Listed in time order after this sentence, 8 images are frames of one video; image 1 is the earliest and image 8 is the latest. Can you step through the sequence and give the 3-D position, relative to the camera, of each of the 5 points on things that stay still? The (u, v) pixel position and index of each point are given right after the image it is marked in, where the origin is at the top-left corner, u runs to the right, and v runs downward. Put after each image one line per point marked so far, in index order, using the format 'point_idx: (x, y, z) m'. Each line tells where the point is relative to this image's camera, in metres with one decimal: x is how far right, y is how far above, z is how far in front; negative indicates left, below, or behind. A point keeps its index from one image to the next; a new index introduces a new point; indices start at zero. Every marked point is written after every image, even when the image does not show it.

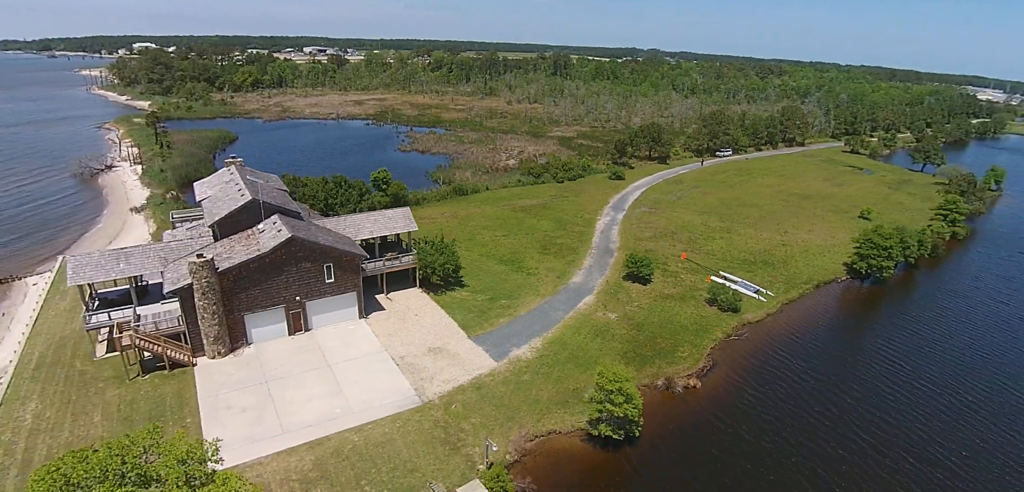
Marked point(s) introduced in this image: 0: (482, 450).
0: (-0.9, -7.7, +20.2) m
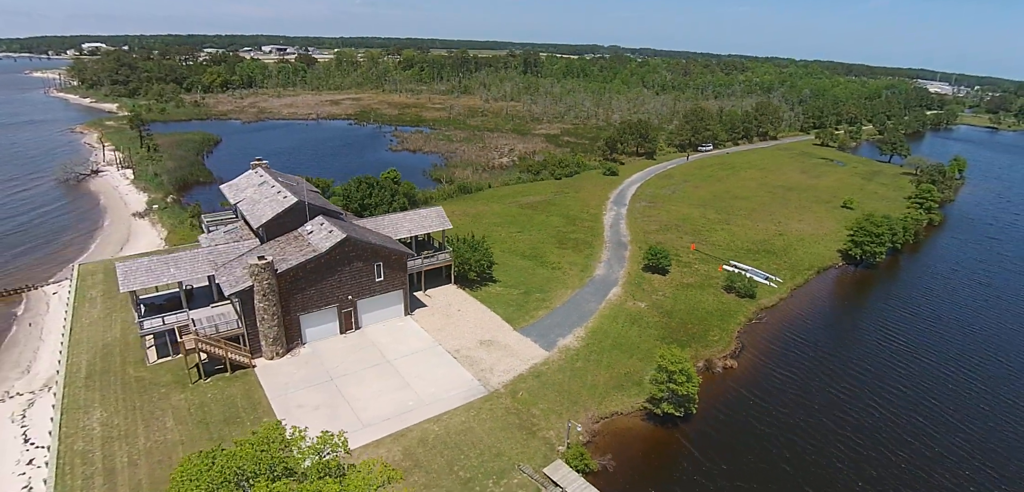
0: (+1.9, -7.4, +21.3) m
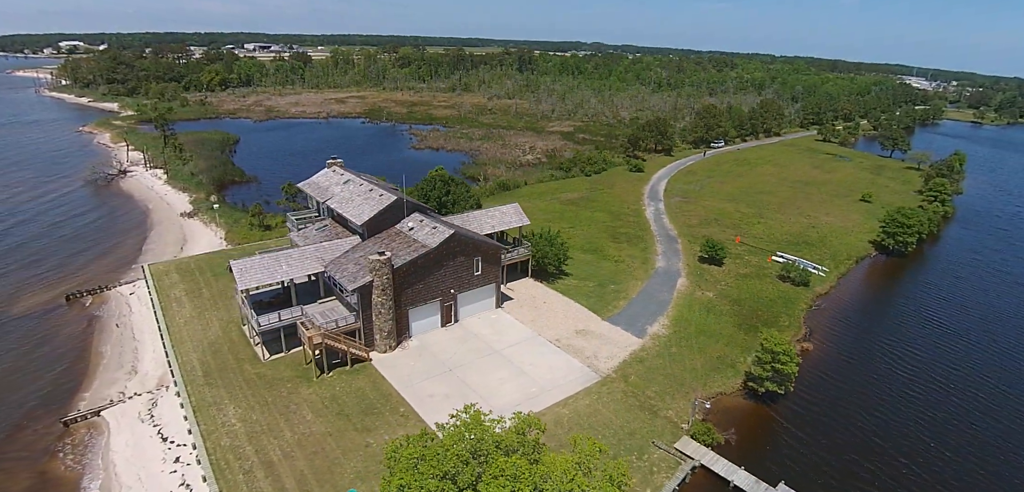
0: (+7.0, -7.1, +22.5) m
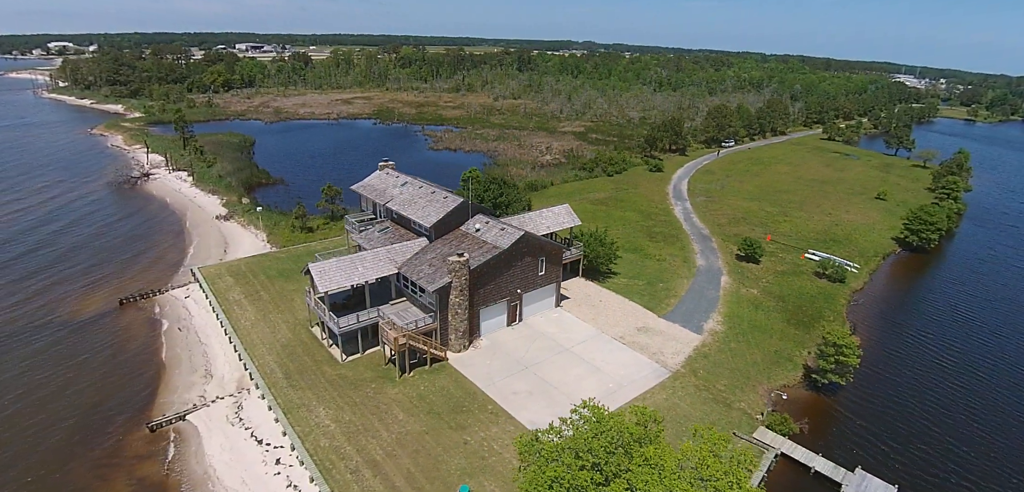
0: (+10.5, -7.0, +23.3) m
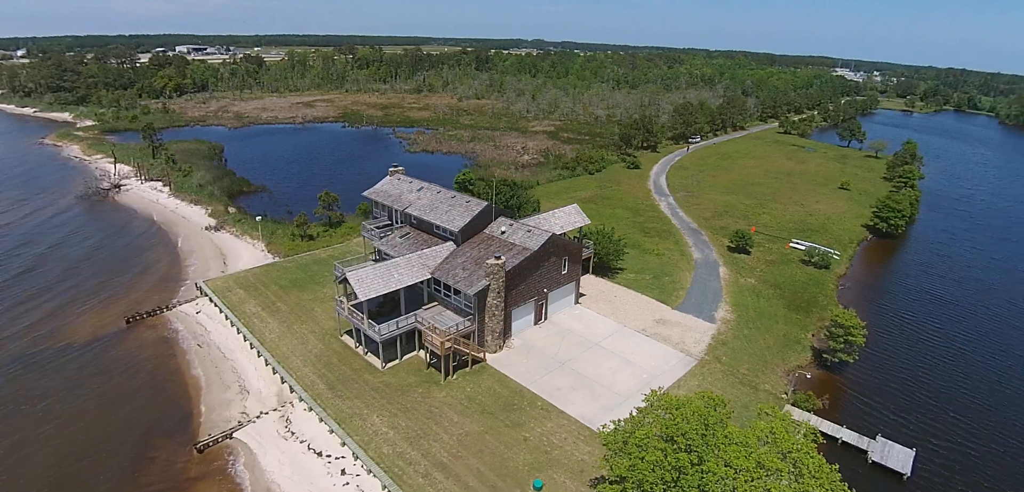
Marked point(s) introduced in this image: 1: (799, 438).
0: (+12.4, -6.6, +25.0) m
1: (+8.4, -5.7, +15.5) m
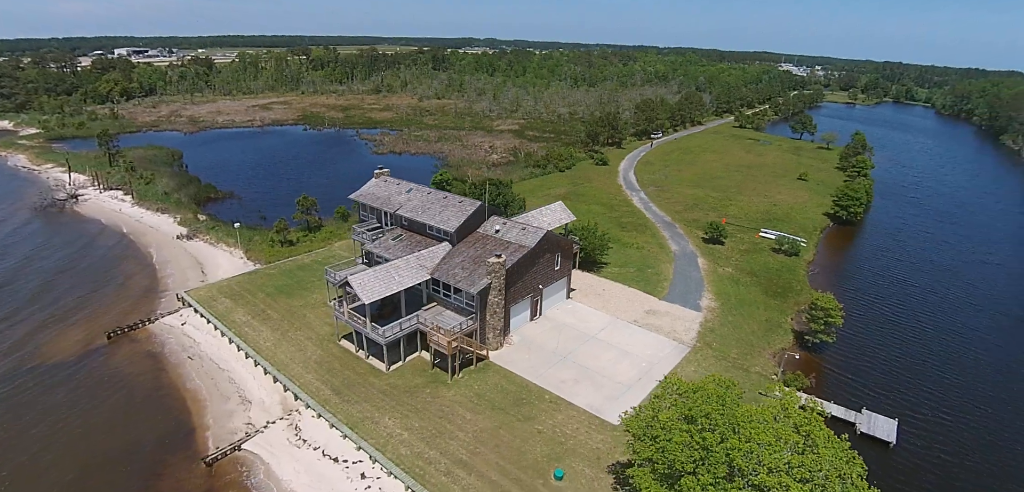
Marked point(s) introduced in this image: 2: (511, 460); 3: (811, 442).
0: (+12.5, -6.1, +26.4) m
1: (+9.2, -5.3, +16.5) m
2: (0.0, -7.9, +19.5) m
3: (+8.6, -5.6, +15.1) m
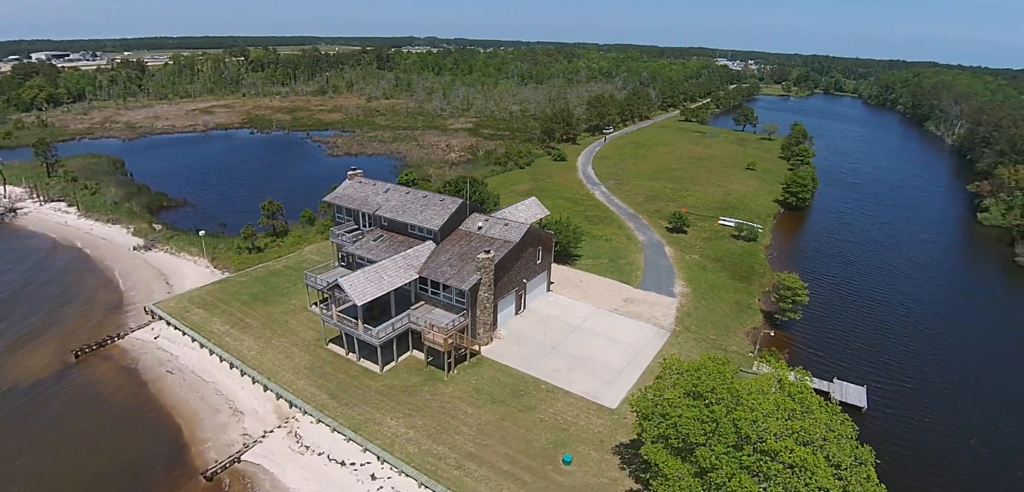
0: (+12.0, -5.3, +28.0) m
1: (+9.6, -4.6, +17.9) m
2: (+0.3, -7.7, +20.0) m
3: (+9.1, -5.0, +16.4) m
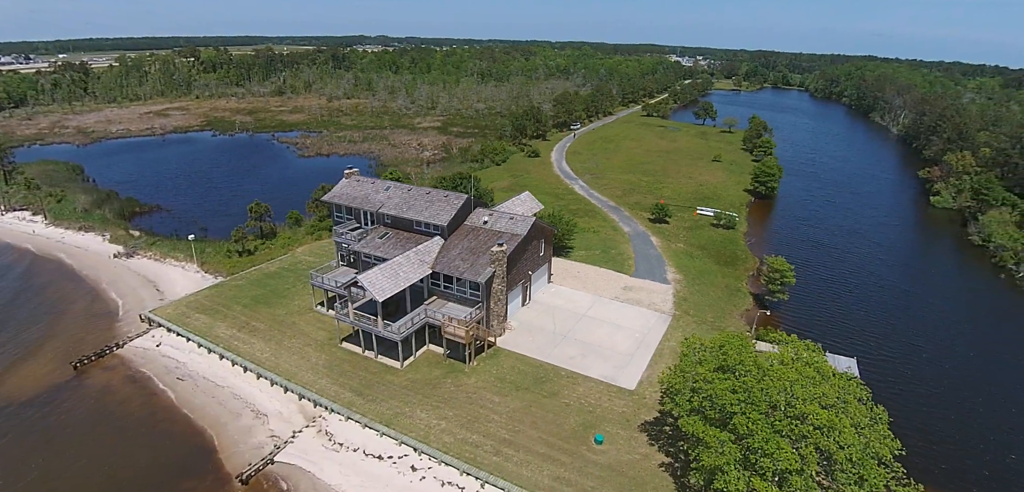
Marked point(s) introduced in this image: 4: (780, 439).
0: (+12.5, -4.5, +29.6) m
1: (+10.9, -3.9, +19.4) m
2: (+1.5, -7.4, +20.7) m
3: (+10.5, -4.3, +17.8) m
4: (+8.0, -5.8, +15.8) m
